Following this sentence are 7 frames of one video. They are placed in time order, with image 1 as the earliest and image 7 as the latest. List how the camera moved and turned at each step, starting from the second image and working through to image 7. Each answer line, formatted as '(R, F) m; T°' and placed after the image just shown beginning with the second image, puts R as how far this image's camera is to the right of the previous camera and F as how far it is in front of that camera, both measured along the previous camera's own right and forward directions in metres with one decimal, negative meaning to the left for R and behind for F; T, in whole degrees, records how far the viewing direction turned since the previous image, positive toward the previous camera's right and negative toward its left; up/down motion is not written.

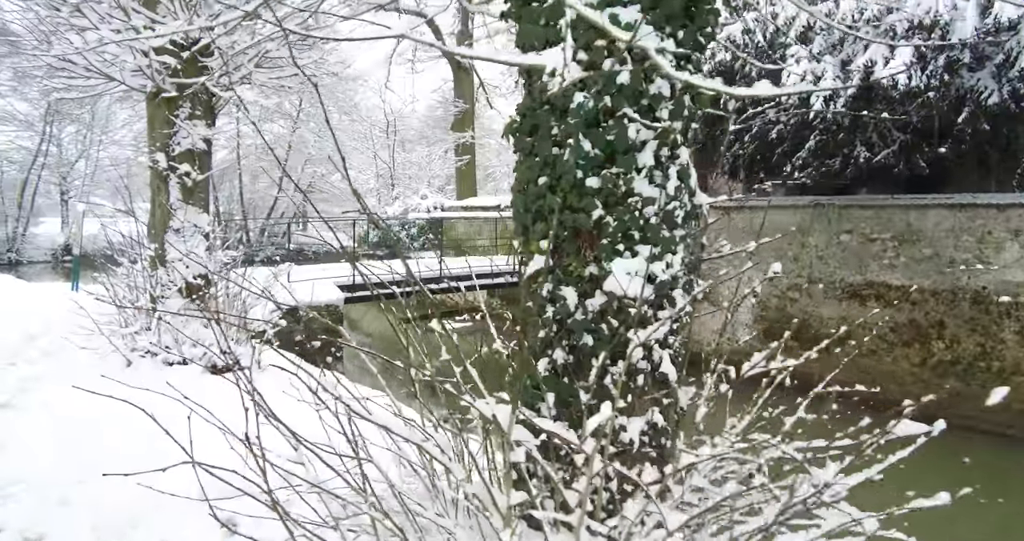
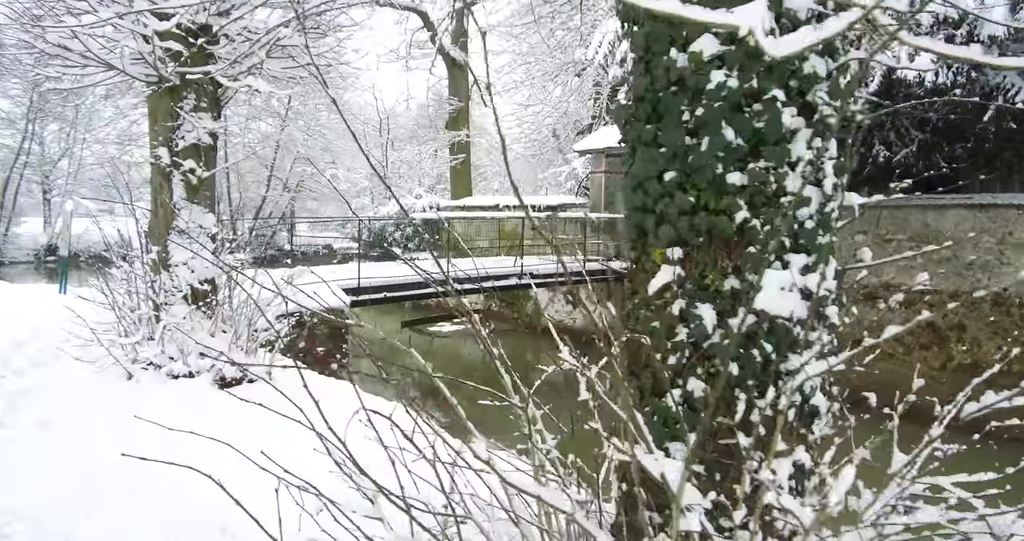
(-0.3, +0.3) m; +1°
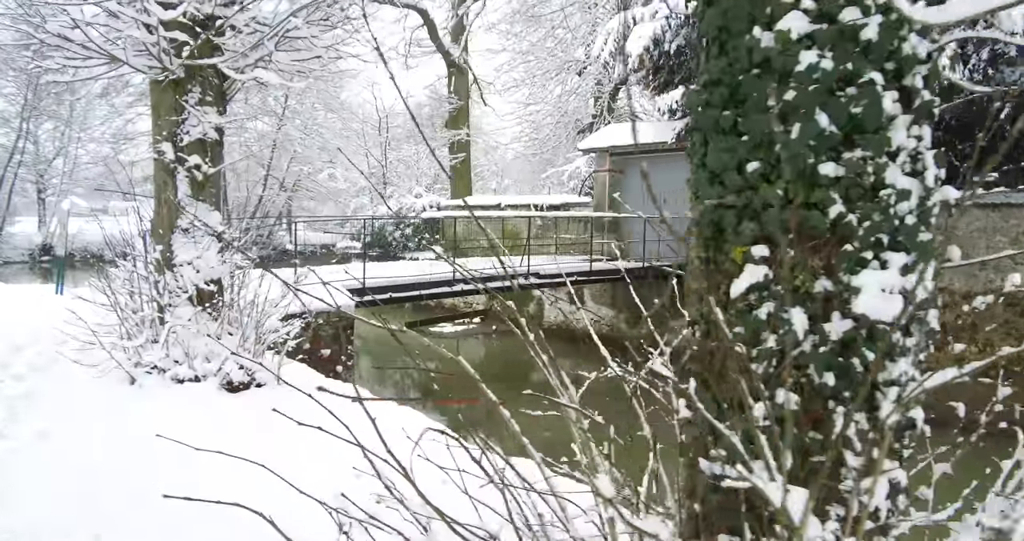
(-0.1, +0.1) m; 0°
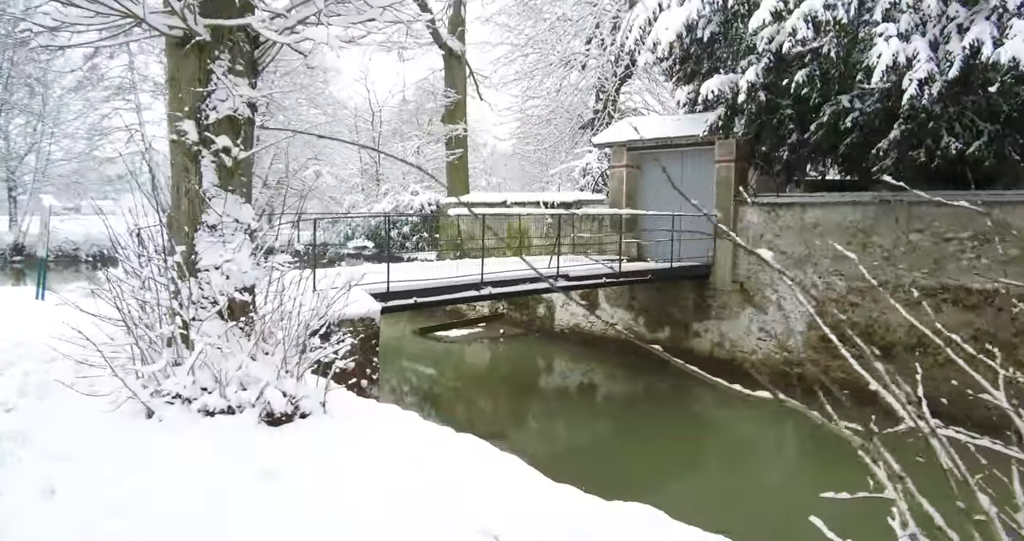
(-0.6, +0.7) m; +2°
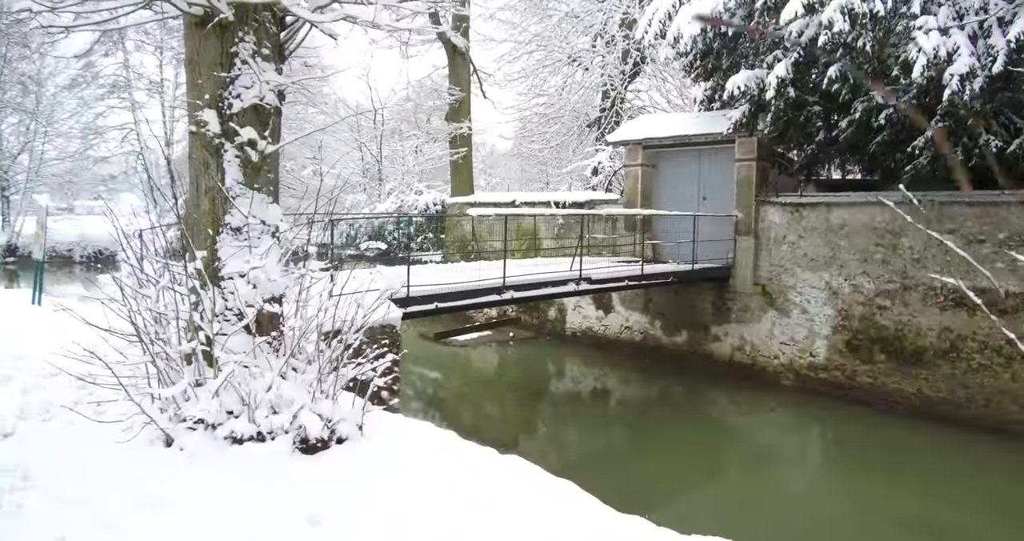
(-0.3, +0.3) m; 0°
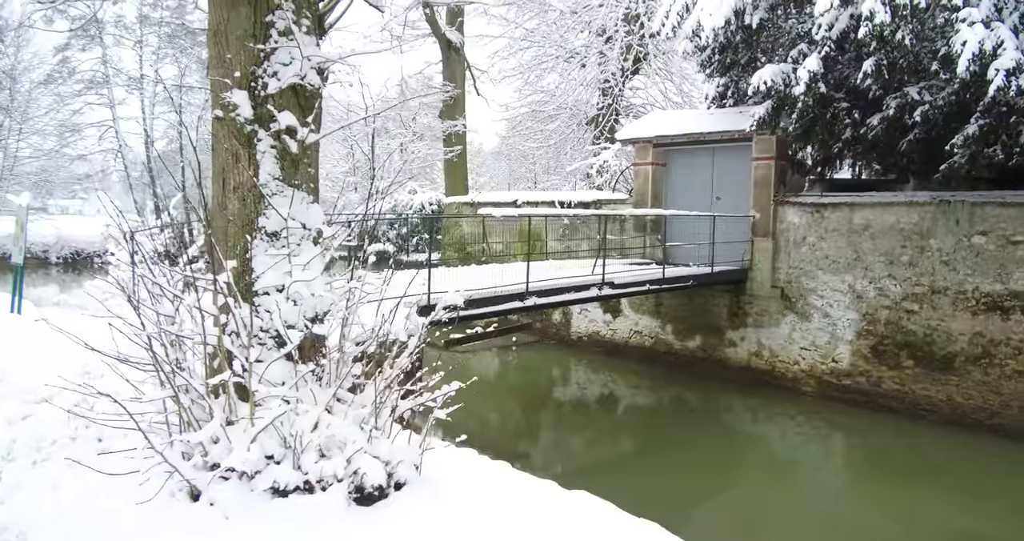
(-0.4, +0.5) m; +2°
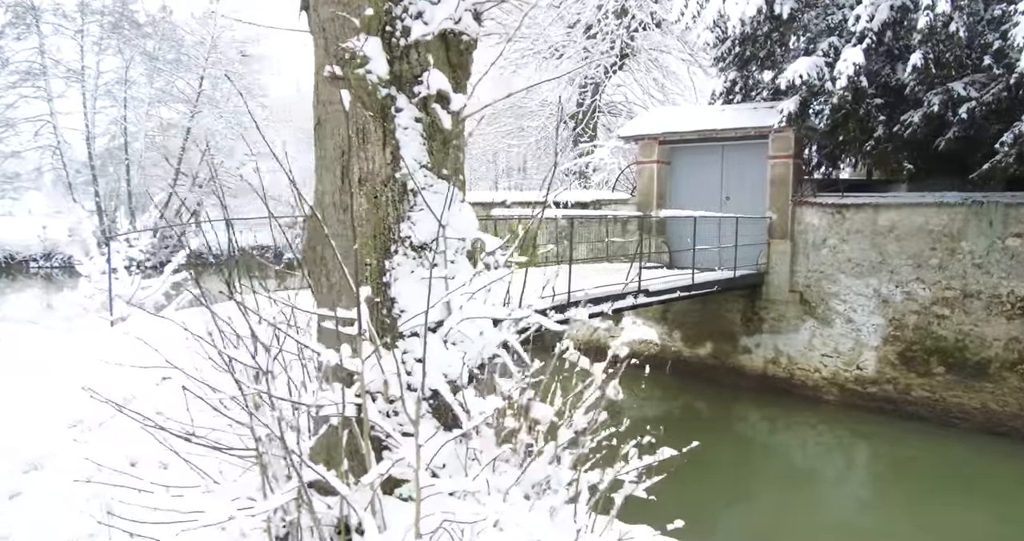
(-0.7, +0.7) m; +4°
